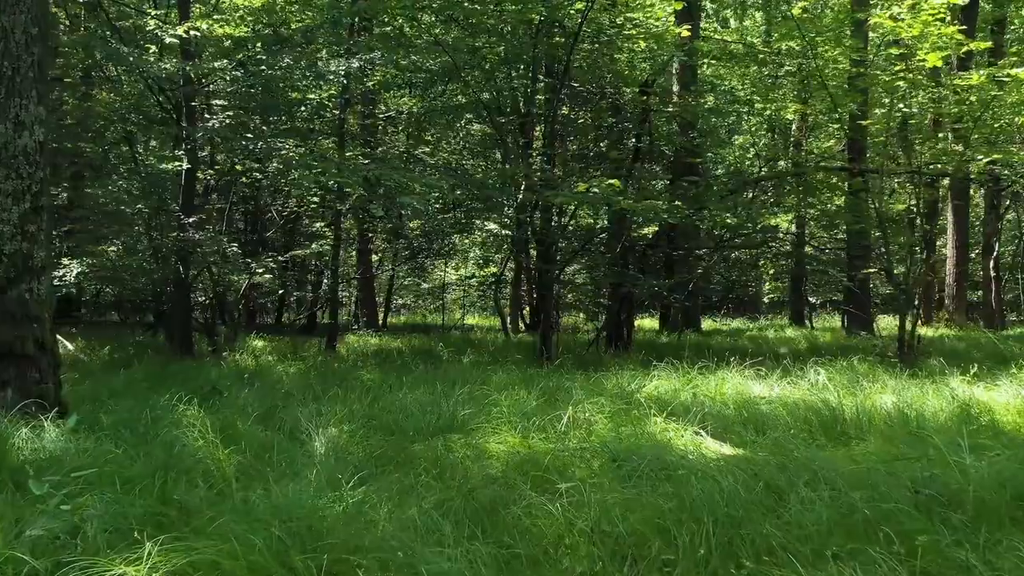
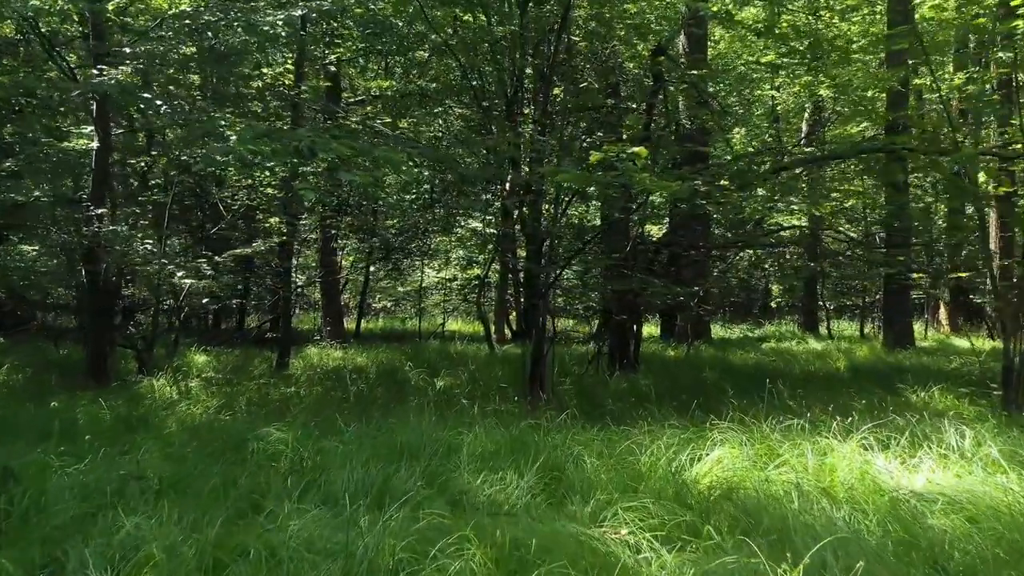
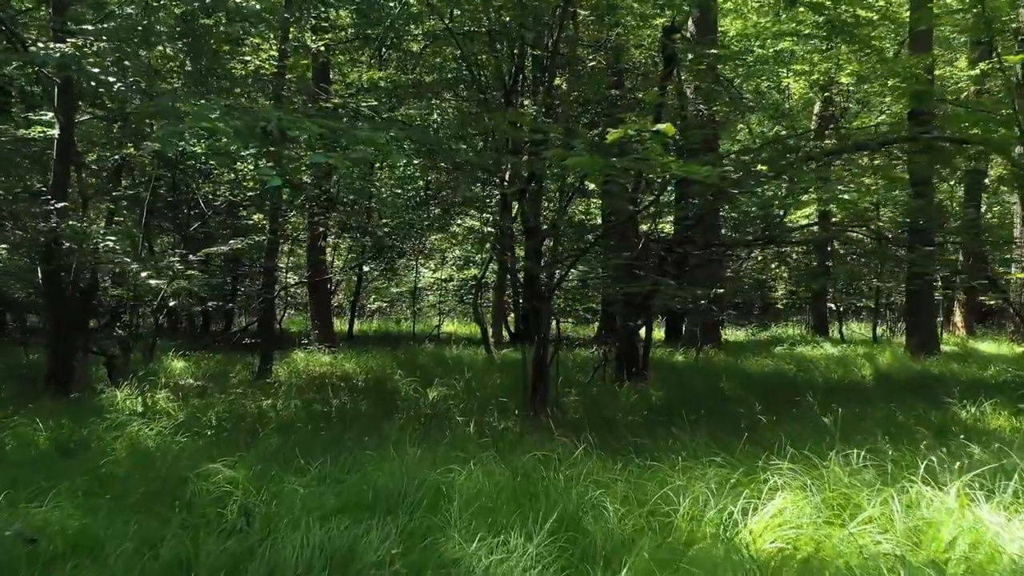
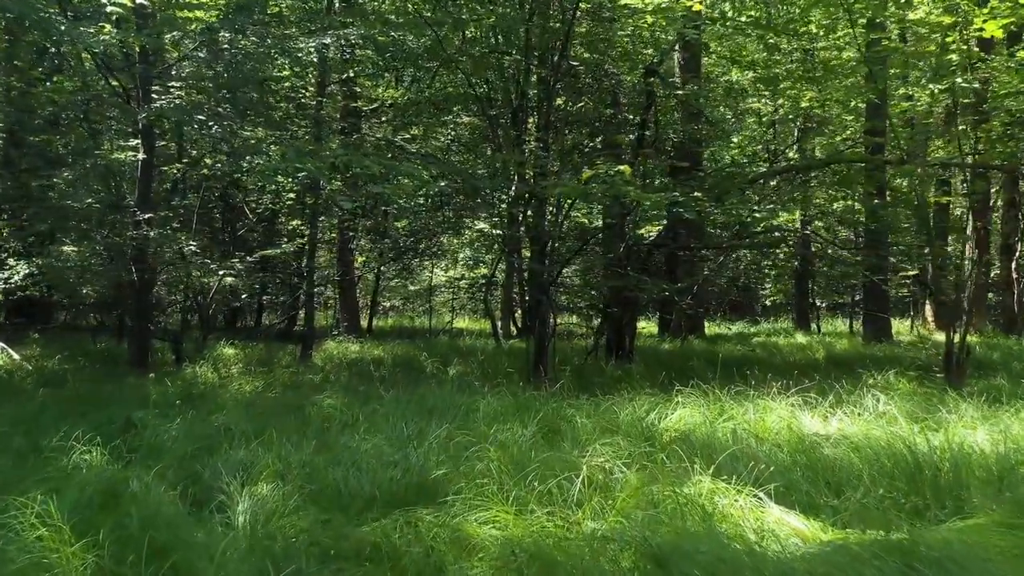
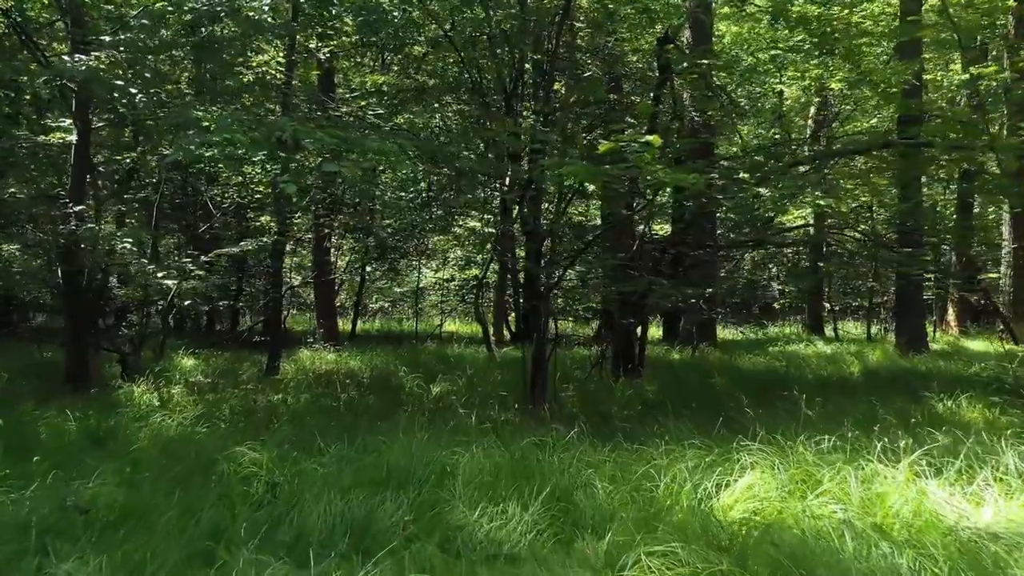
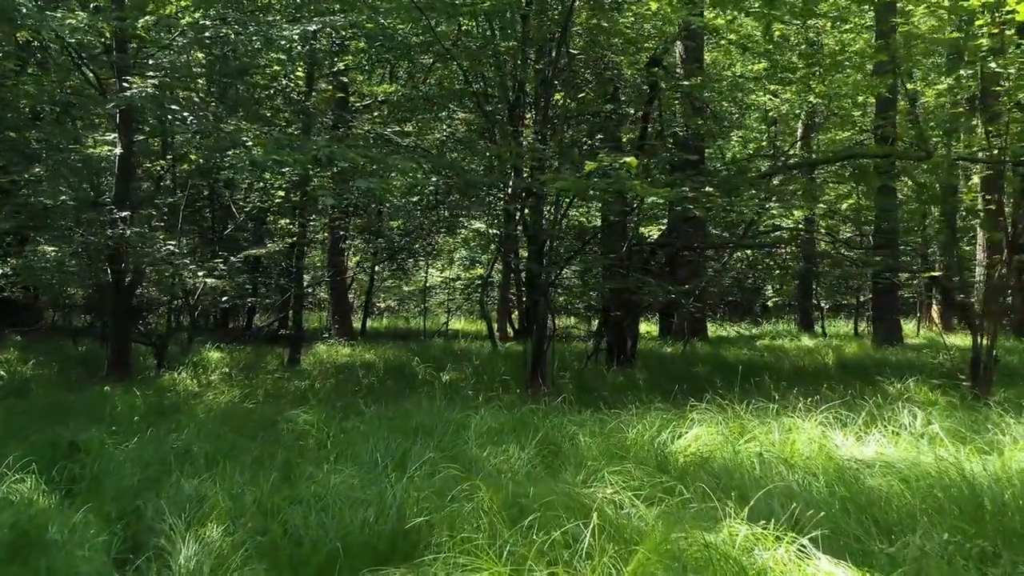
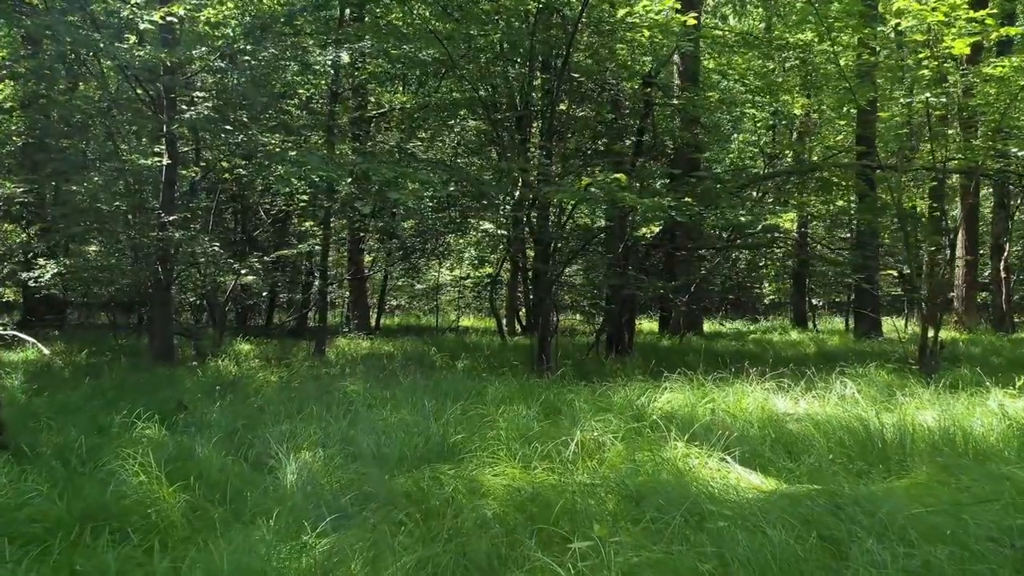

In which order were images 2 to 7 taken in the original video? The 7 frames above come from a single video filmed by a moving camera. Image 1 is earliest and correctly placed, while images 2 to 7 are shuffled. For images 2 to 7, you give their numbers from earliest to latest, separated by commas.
7, 4, 6, 2, 5, 3
